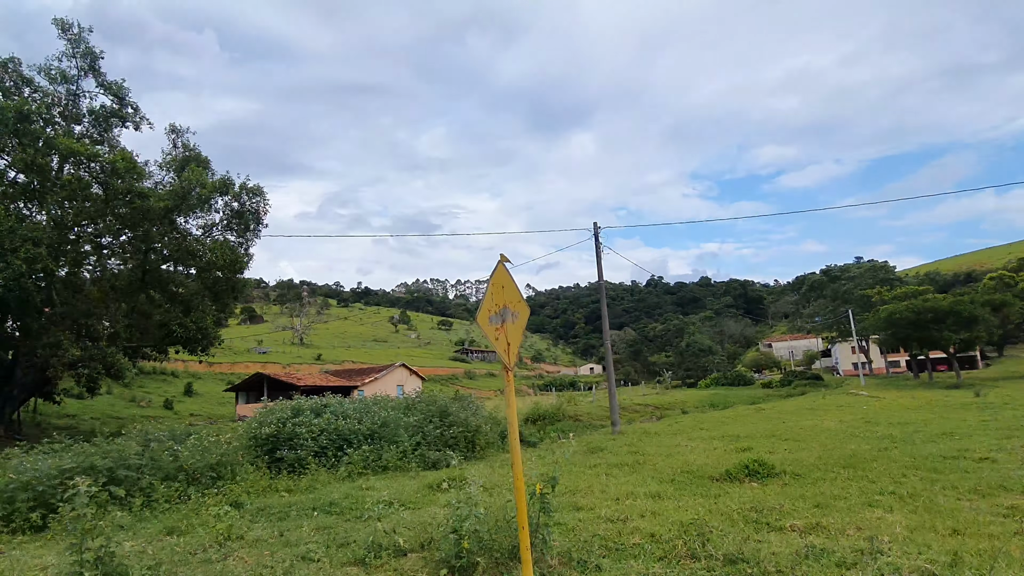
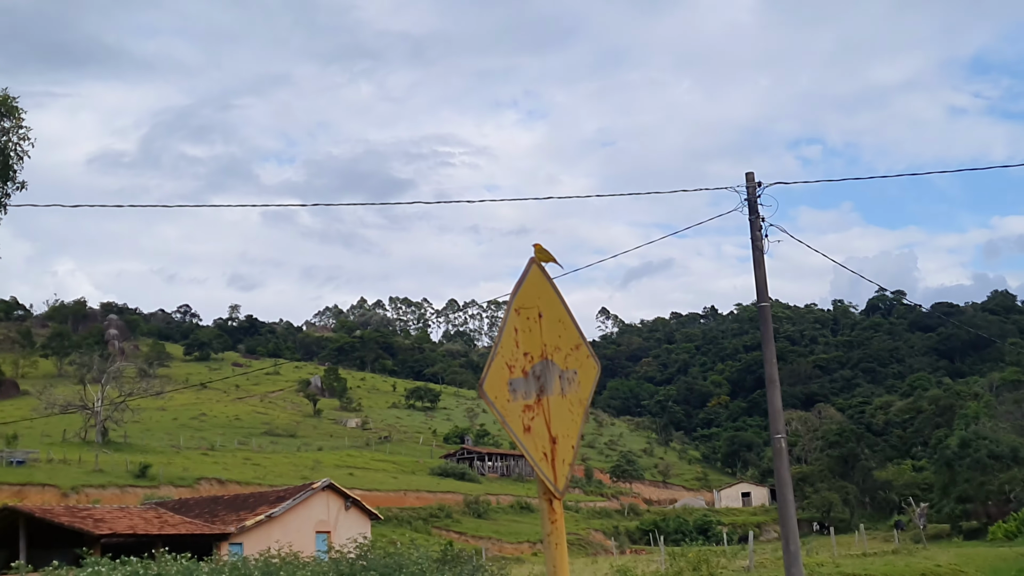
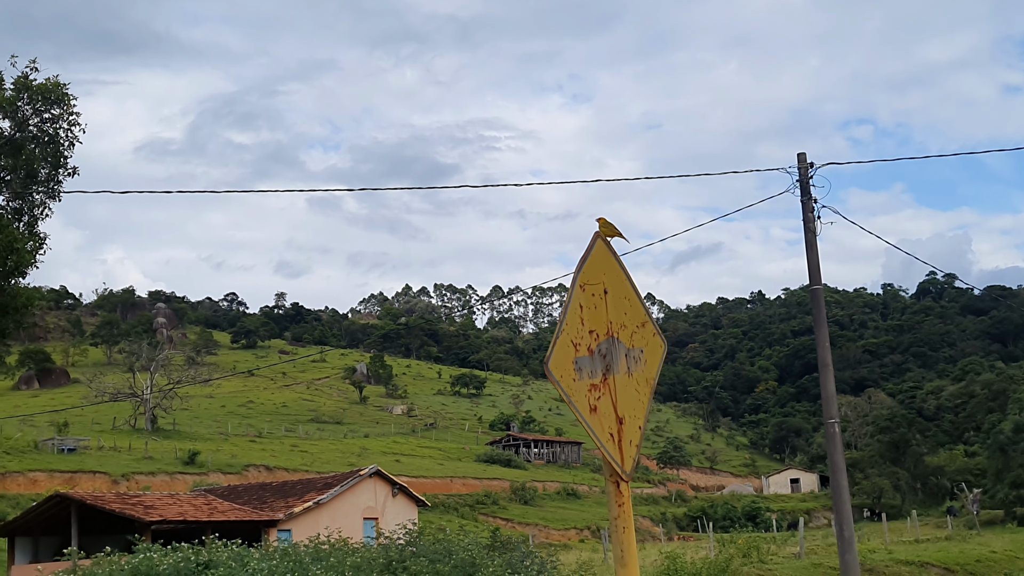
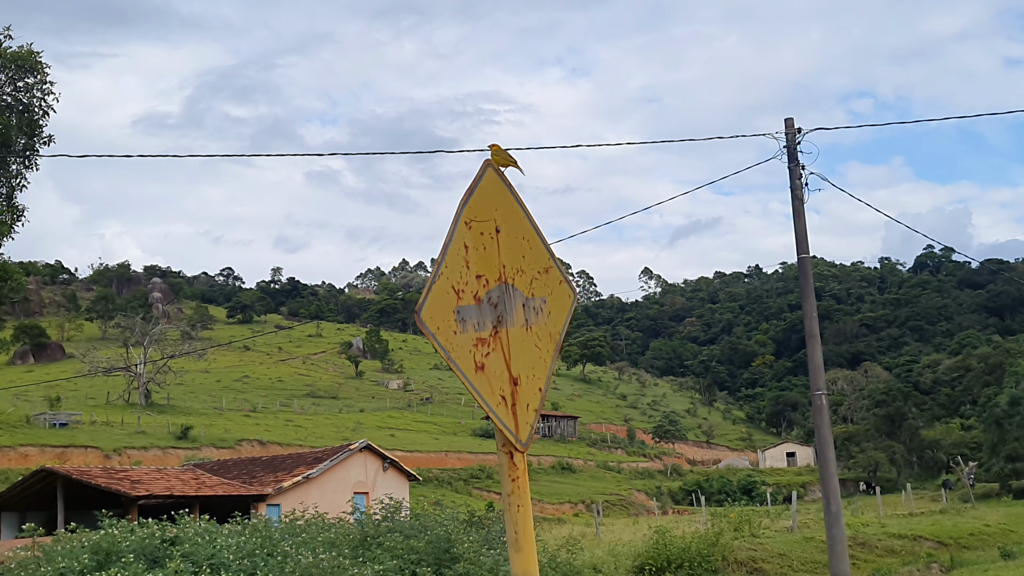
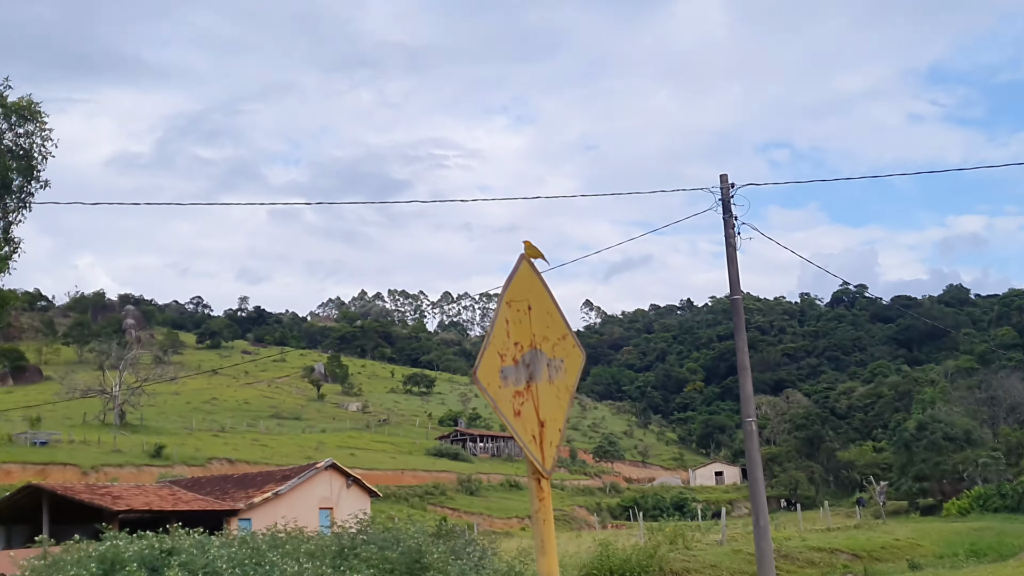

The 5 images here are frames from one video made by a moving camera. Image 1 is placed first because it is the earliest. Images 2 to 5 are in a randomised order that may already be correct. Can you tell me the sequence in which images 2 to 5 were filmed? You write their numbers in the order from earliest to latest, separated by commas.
5, 2, 3, 4
